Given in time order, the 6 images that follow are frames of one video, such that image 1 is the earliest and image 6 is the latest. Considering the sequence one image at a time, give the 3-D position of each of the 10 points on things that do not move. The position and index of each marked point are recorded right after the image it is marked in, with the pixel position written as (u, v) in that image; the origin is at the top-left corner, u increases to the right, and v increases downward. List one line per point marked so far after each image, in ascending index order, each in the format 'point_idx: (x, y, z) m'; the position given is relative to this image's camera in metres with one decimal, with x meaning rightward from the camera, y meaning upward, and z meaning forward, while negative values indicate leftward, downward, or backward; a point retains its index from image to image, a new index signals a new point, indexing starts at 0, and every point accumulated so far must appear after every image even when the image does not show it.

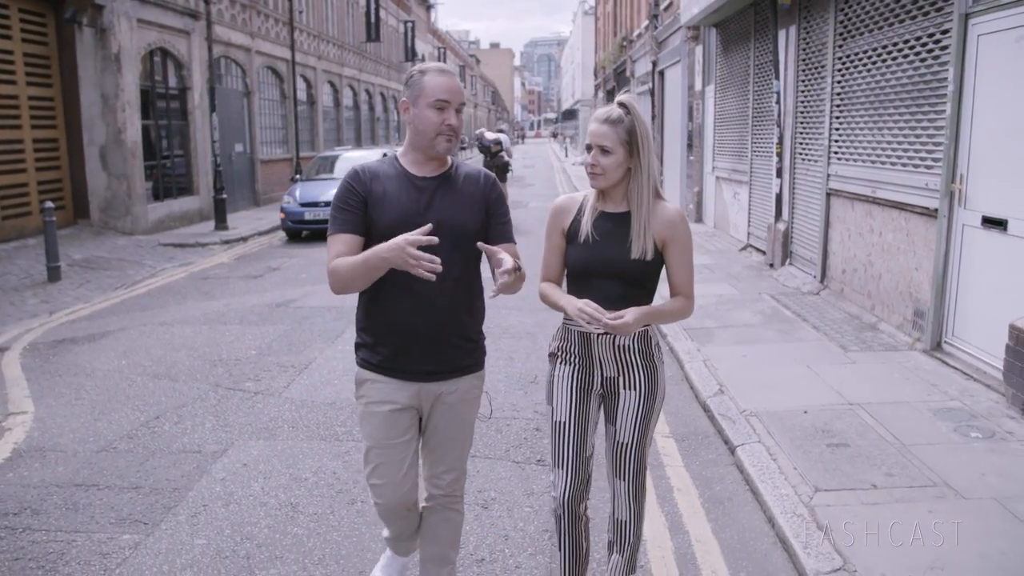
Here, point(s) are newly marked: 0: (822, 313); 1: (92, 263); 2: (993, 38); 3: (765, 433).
0: (+2.9, -0.2, +8.1) m
1: (-6.4, +0.4, +13.4) m
2: (+3.1, +1.6, +5.7) m
3: (+1.5, -0.8, +5.1) m
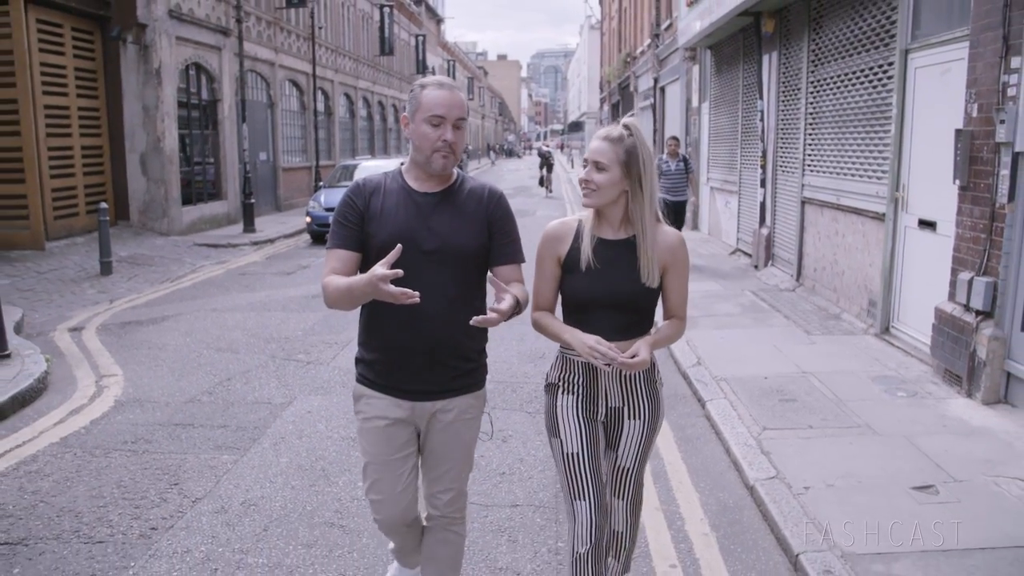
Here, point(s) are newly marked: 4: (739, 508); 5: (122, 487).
0: (+3.0, -0.2, +9.2) m
1: (-6.2, +0.5, +14.6) m
2: (+3.3, +1.7, +6.9) m
3: (+1.6, -0.7, +6.3) m
4: (+1.2, -1.1, +4.5) m
5: (-2.2, -1.1, +4.9) m
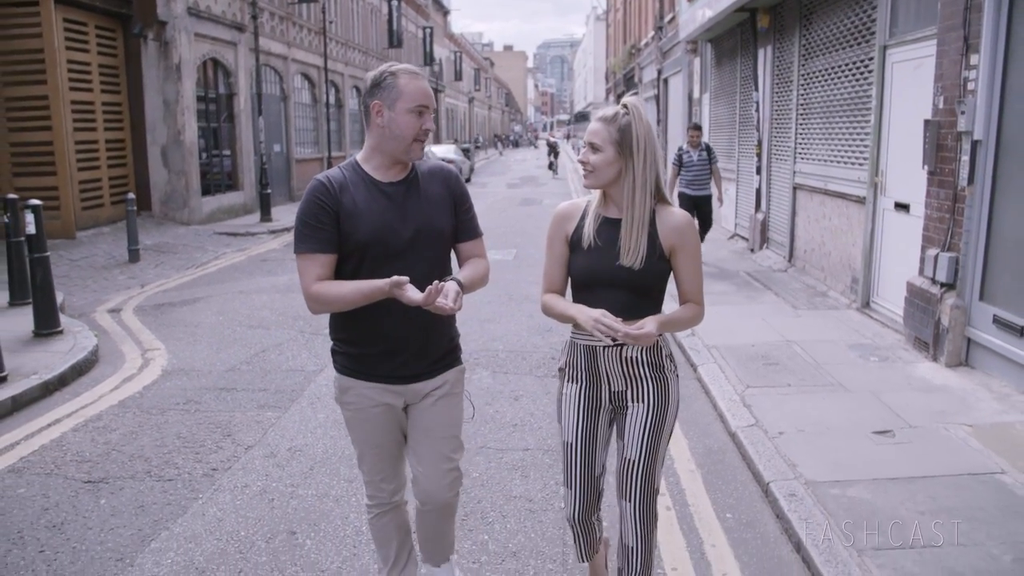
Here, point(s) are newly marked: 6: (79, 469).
0: (+3.1, 0.0, +9.9) m
1: (-6.1, +0.7, +15.3) m
2: (+3.3, +1.9, +7.5) m
3: (+1.6, -0.5, +6.9) m
4: (+1.2, -1.0, +5.2) m
5: (-2.1, -1.0, +5.6) m
6: (-2.6, -1.1, +5.2) m
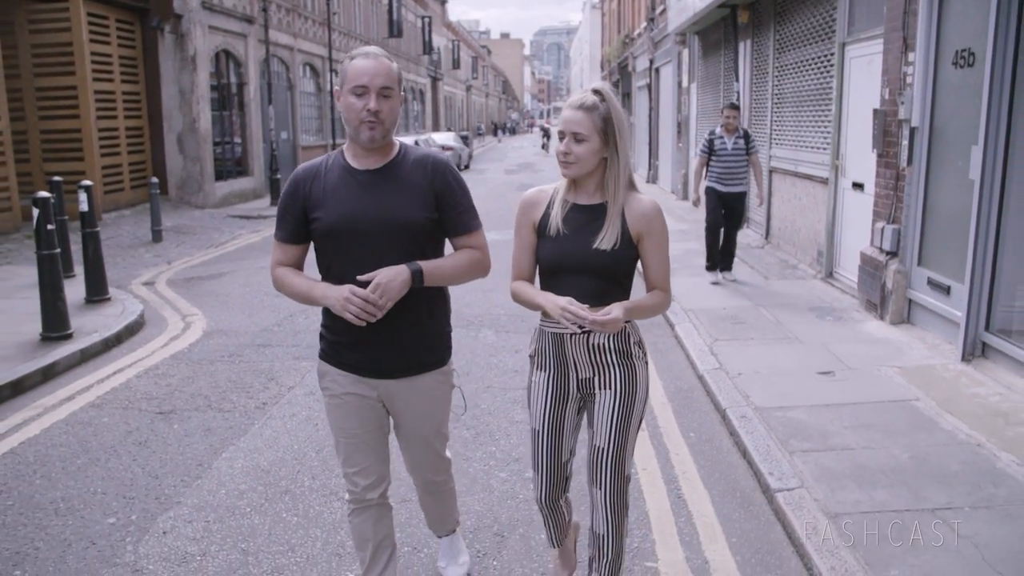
0: (+3.1, +0.4, +10.8) m
1: (-6.1, +1.1, +16.3) m
2: (+3.3, +2.2, +8.5) m
3: (+1.7, -0.3, +7.9) m
4: (+1.3, -0.7, +6.2) m
5: (-2.1, -0.7, +6.6) m
6: (-2.5, -0.8, +6.2) m
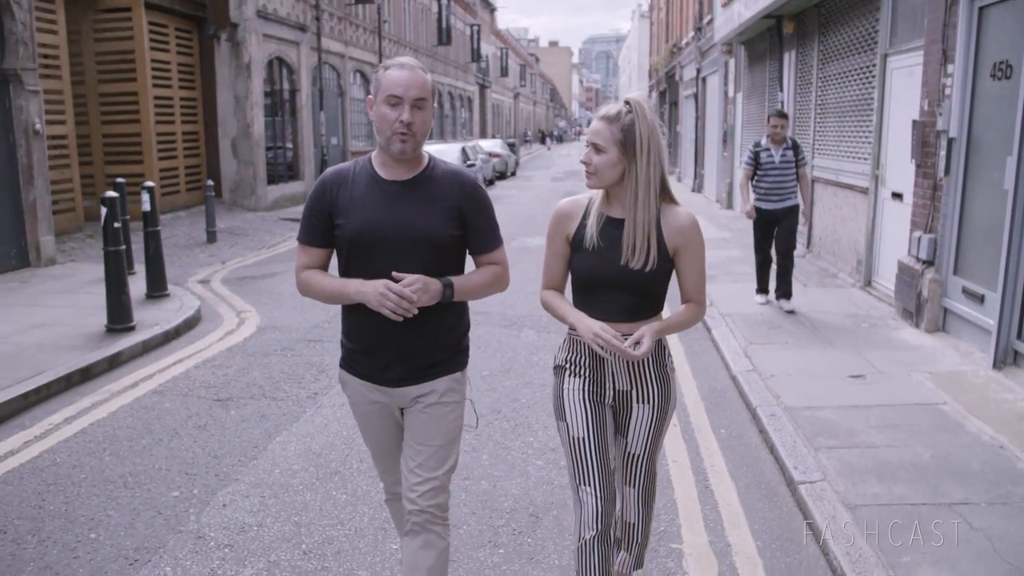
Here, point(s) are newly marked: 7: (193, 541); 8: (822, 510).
0: (+3.6, +0.3, +10.9) m
1: (-5.3, +1.1, +16.8) m
2: (+3.8, +2.1, +8.6) m
3: (+2.0, -0.3, +8.1) m
4: (+1.5, -0.7, +6.3) m
5: (-1.8, -0.7, +7.0) m
6: (-2.3, -0.8, +6.5) m
7: (-1.5, -1.2, +4.1) m
8: (+1.5, -1.0, +4.1) m
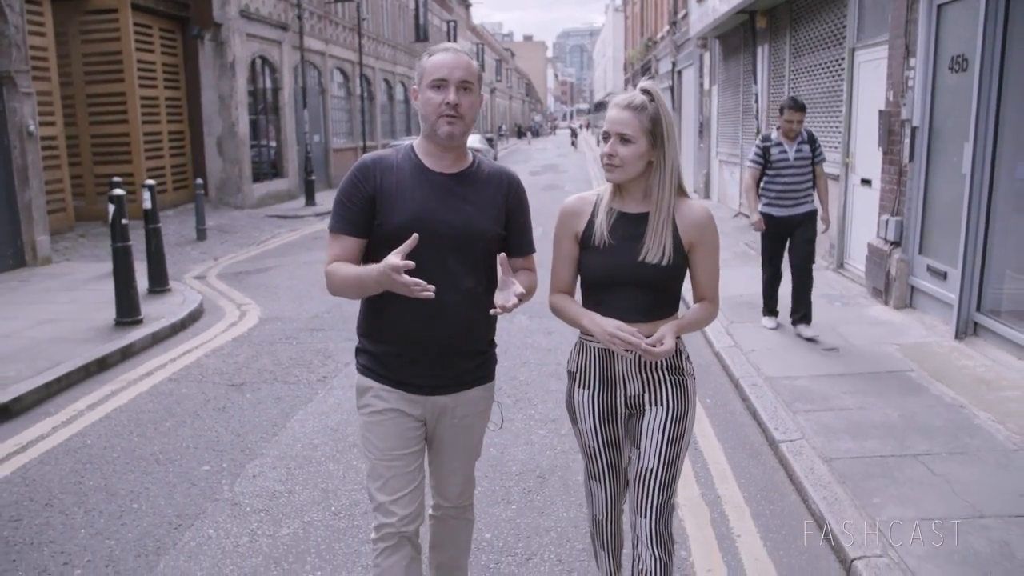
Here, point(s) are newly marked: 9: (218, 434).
0: (+3.5, +0.5, +11.4) m
1: (-5.6, +1.2, +17.1) m
2: (+3.7, +2.3, +9.1) m
3: (+2.0, -0.1, +8.5) m
4: (+1.5, -0.6, +6.8) m
5: (-1.8, -0.6, +7.3) m
6: (-2.3, -0.7, +6.9) m
7: (-1.5, -1.1, +4.5) m
8: (+1.5, -0.9, +4.6) m
9: (-1.9, -0.9, +5.7) m
